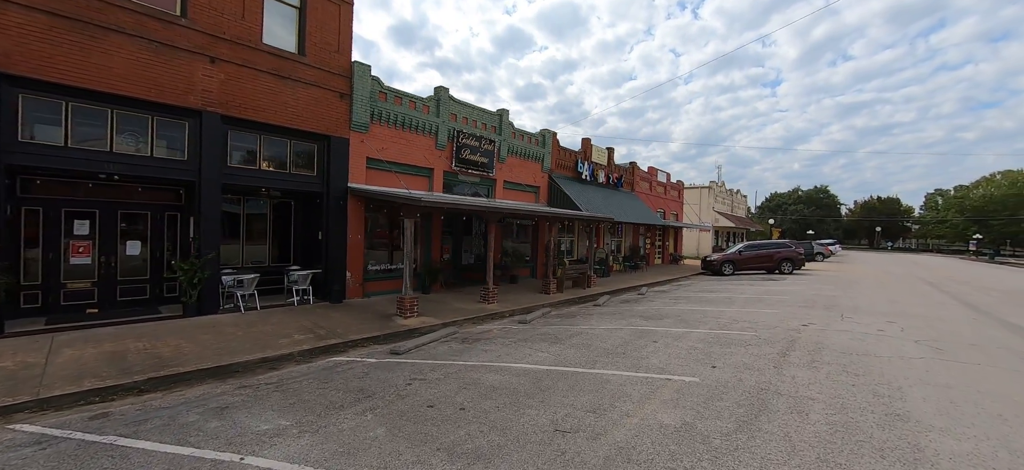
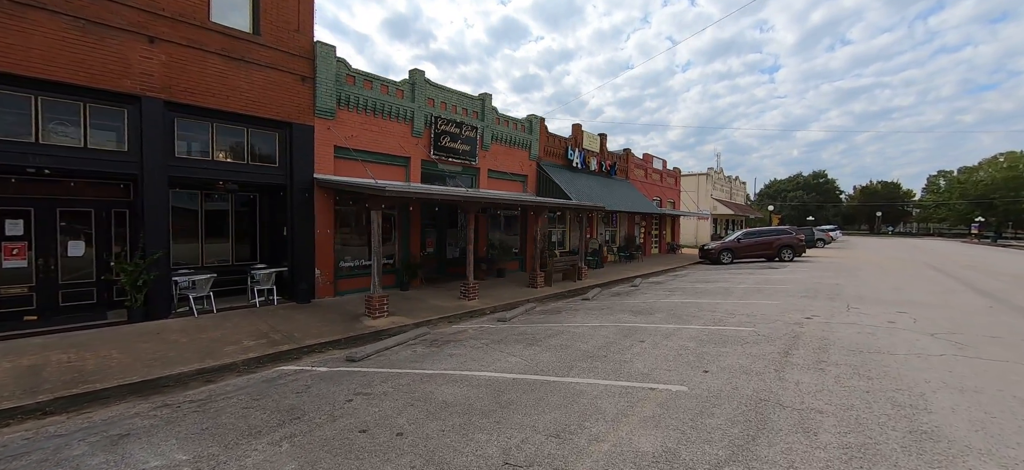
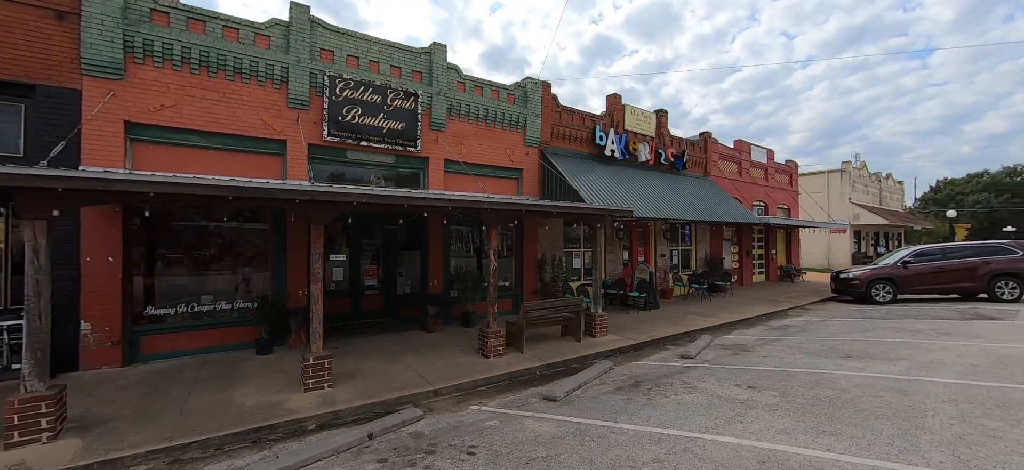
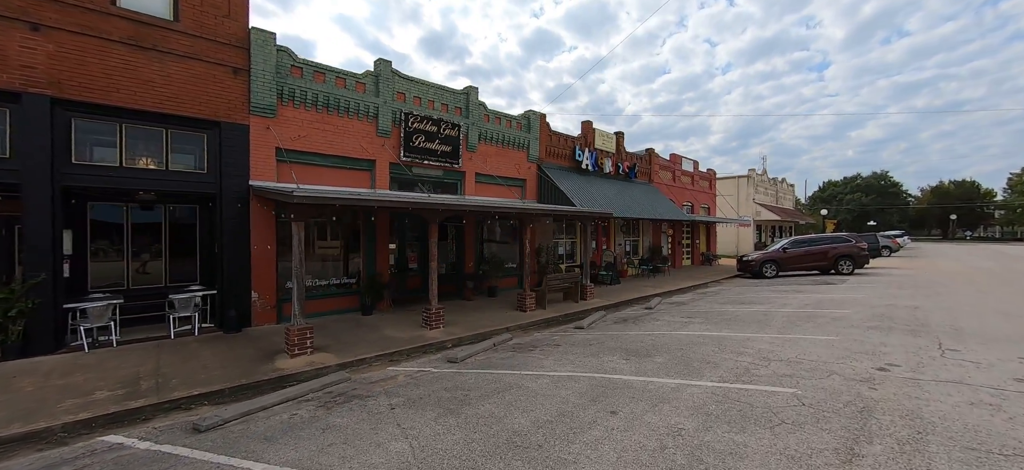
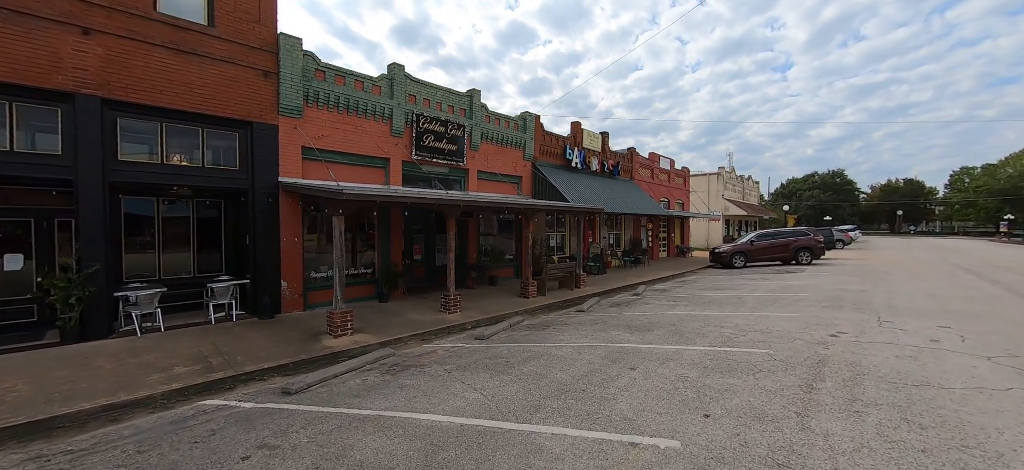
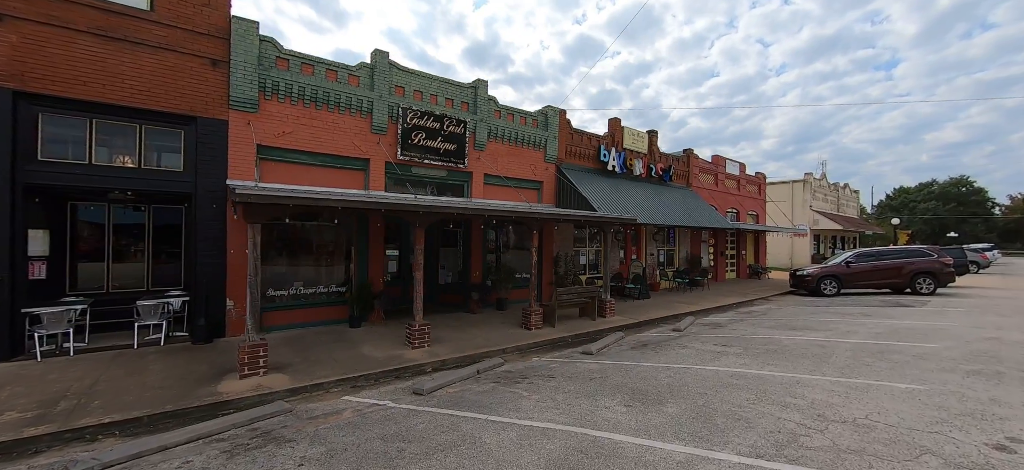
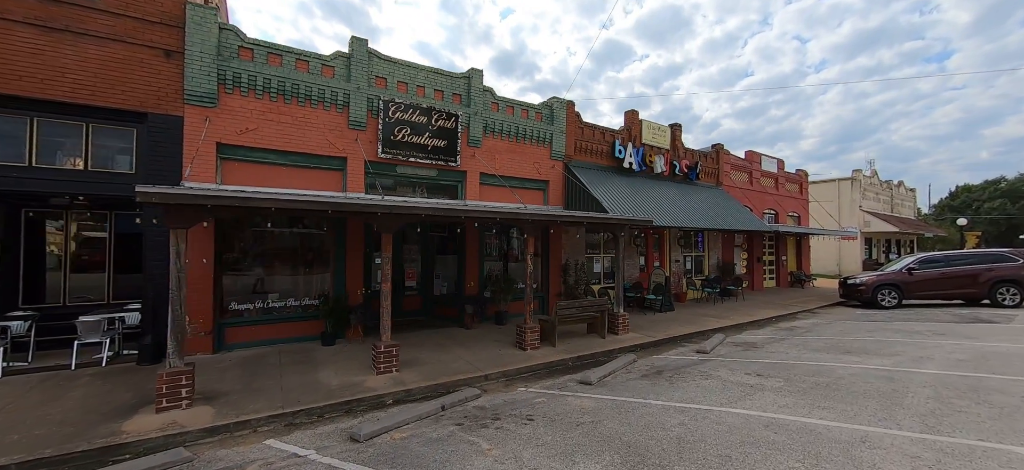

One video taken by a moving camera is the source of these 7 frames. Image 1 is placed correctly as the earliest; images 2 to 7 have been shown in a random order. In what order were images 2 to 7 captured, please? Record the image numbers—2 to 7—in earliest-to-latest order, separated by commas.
2, 5, 4, 6, 7, 3
